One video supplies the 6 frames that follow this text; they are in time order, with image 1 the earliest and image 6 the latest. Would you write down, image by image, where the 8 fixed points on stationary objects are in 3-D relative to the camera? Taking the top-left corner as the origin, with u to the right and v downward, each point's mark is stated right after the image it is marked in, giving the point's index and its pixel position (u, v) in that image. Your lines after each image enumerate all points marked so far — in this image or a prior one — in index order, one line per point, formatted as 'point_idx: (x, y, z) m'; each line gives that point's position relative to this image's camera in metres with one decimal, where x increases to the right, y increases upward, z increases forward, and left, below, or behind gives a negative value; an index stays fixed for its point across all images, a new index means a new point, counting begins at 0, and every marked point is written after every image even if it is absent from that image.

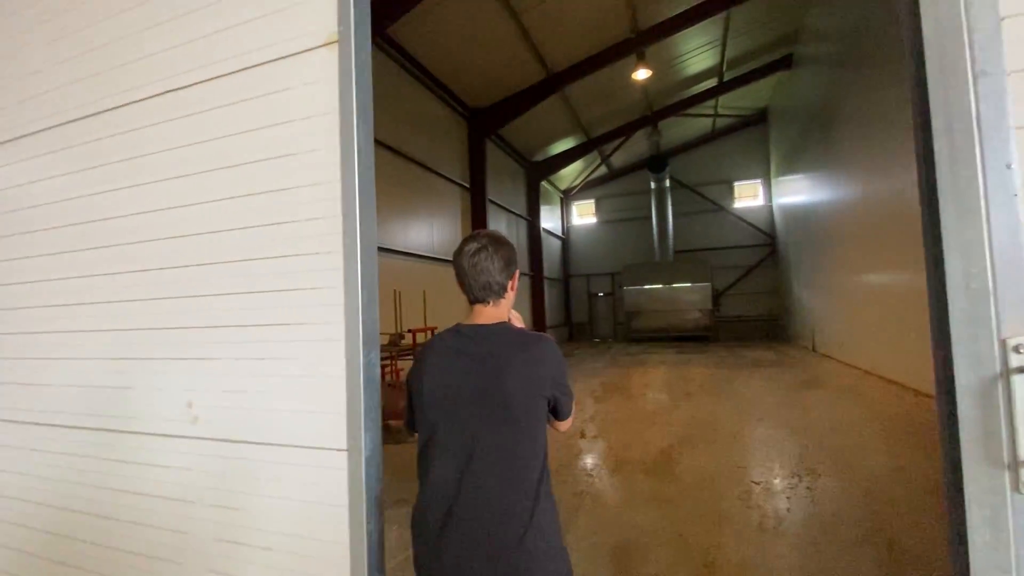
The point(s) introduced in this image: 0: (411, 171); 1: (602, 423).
0: (-1.2, +1.4, +5.8) m
1: (+0.6, -1.0, +3.4) m
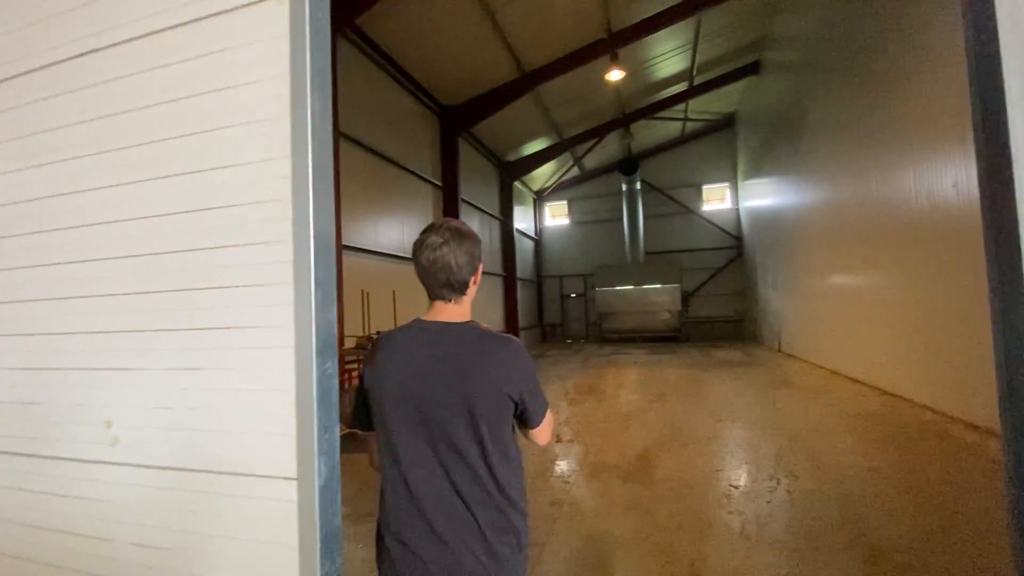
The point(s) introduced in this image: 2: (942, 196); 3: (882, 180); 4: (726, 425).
0: (-1.6, +1.4, +5.6) m
1: (+0.5, -1.0, +3.3) m
2: (+3.2, +0.6, +3.4) m
3: (+3.4, +1.0, +4.3) m
4: (+1.5, -0.9, +3.2) m
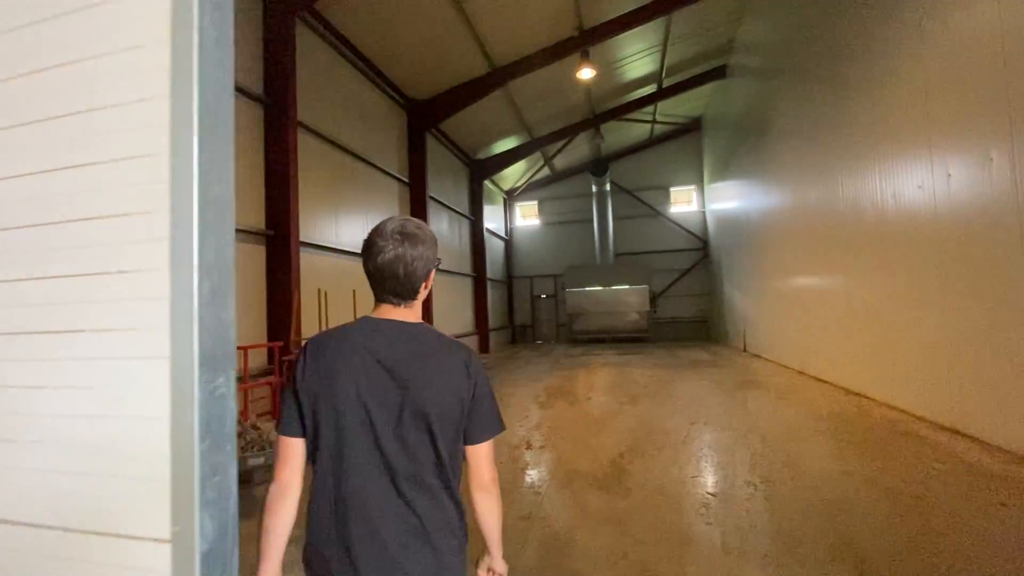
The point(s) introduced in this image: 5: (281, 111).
0: (-1.9, +1.4, +5.3) m
1: (+0.2, -1.0, +3.2) m
2: (+2.9, +0.6, +3.5) m
3: (+3.1, +1.0, +4.4) m
4: (+1.2, -0.9, +3.1) m
5: (-2.0, +1.6, +4.1) m
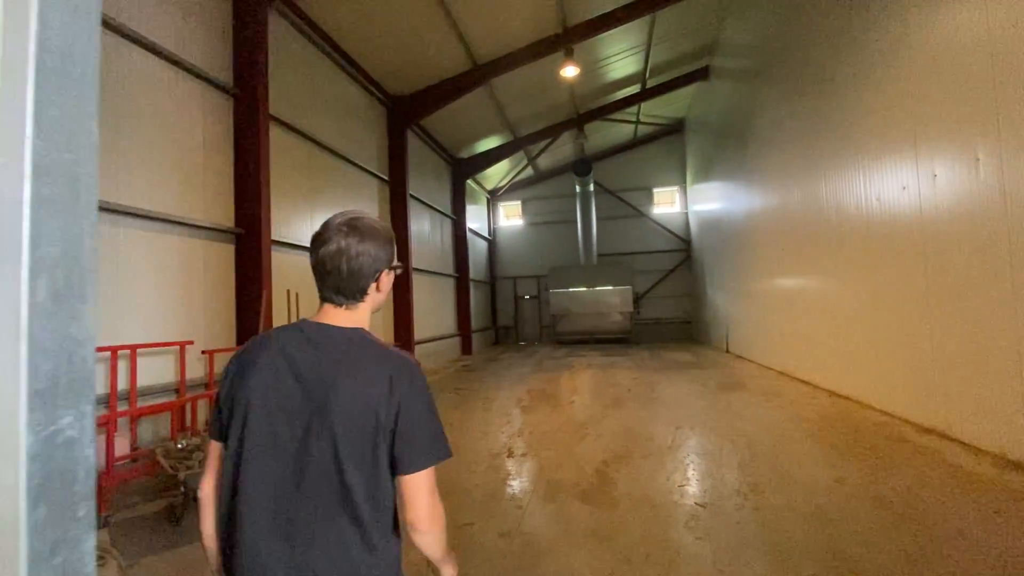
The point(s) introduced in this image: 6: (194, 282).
0: (-2.1, +1.4, +5.2) m
1: (+0.1, -1.0, +3.1) m
2: (+2.8, +0.6, +3.5) m
3: (+3.0, +1.0, +4.4) m
4: (+1.1, -0.9, +3.0) m
5: (-2.2, +1.6, +3.9) m
6: (-2.4, 0.0, +3.5) m
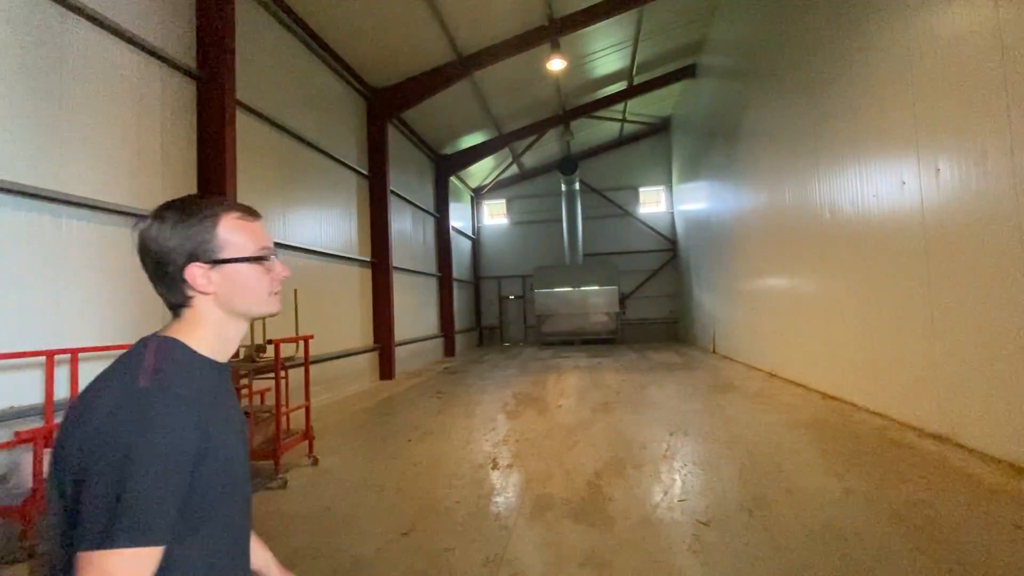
0: (-2.3, +1.4, +4.9) m
1: (0.0, -1.0, +2.9) m
2: (+2.7, +0.6, +3.4) m
3: (+2.8, +1.0, +4.3) m
4: (+1.0, -0.9, +2.9) m
5: (-2.3, +1.6, +3.7) m
6: (-2.5, +0.1, +3.2) m
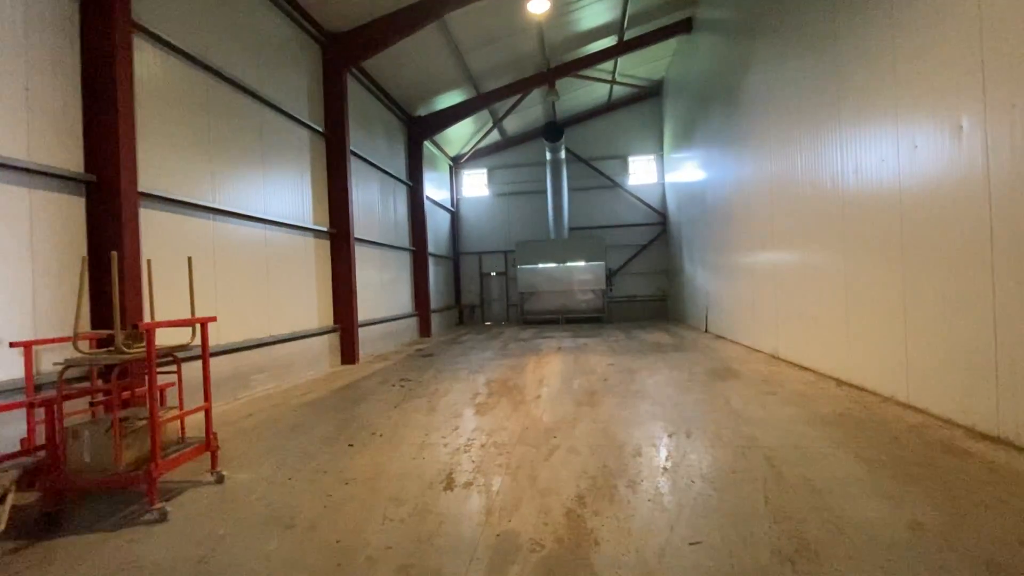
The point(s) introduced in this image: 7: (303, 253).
0: (-2.5, +1.7, +4.1) m
1: (-0.2, -0.8, +2.3) m
2: (+2.5, +0.8, +2.8) m
3: (+2.6, +1.2, +3.7) m
4: (+0.9, -0.8, +2.3) m
5: (-2.5, +1.8, +2.9) m
6: (-2.7, +0.2, +2.5) m
7: (-2.3, +0.4, +5.1) m
